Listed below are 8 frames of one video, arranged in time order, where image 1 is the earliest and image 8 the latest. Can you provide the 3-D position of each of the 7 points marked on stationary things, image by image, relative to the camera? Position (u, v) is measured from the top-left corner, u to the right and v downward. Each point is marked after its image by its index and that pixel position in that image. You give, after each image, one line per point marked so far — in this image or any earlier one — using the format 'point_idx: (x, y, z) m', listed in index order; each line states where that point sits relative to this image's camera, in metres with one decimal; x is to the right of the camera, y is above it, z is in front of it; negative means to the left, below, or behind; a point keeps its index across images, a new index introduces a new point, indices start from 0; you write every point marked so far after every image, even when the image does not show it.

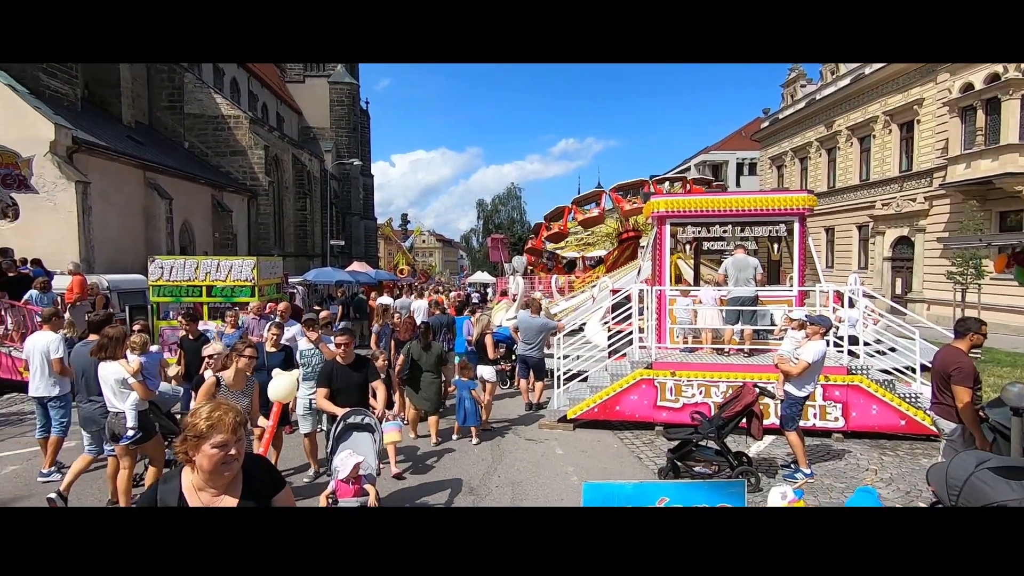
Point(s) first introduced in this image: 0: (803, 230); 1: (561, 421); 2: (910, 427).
0: (+4.0, +0.8, +8.1) m
1: (+0.6, -1.7, +7.6) m
2: (+4.7, -1.7, +7.0) m
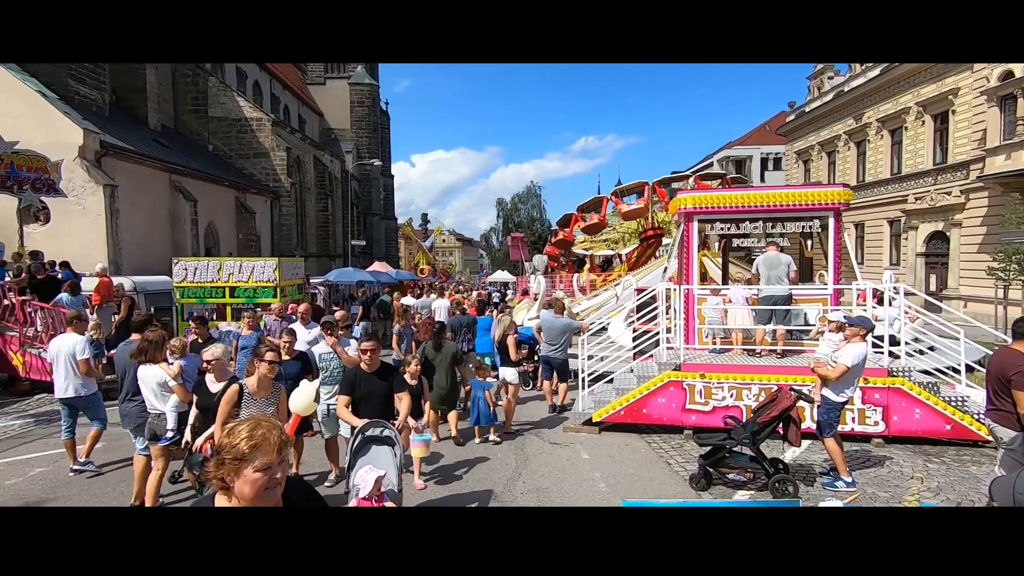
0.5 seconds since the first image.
0: (+4.3, +0.8, +7.8) m
1: (+0.9, -1.7, +7.4) m
2: (+5.0, -1.6, +6.7) m
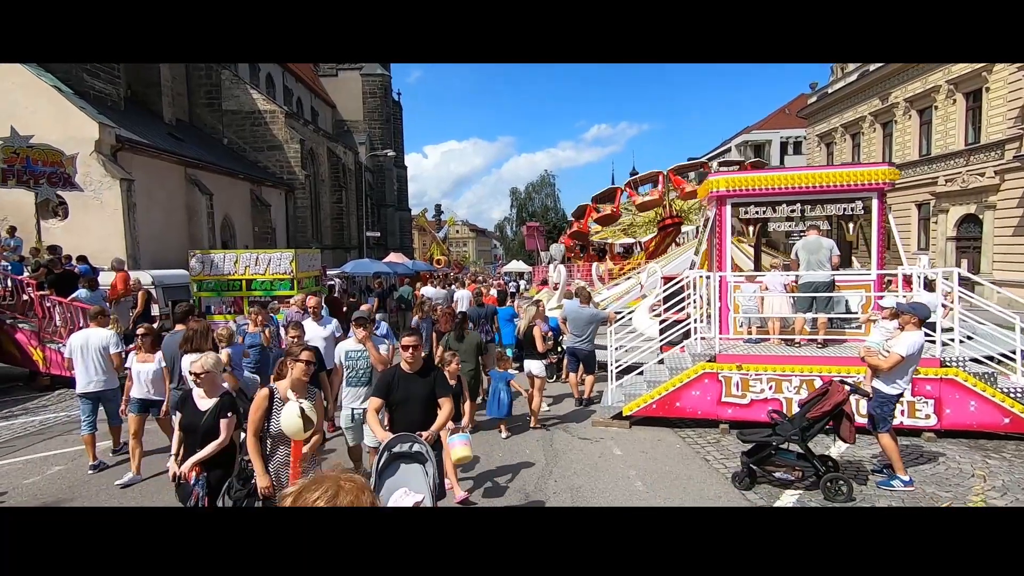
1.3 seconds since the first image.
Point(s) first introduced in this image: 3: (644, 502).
0: (+4.6, +1.0, +7.4) m
1: (+1.2, -1.6, +7.1) m
2: (+5.3, -1.5, +6.3) m
3: (+1.1, -1.8, +5.0) m
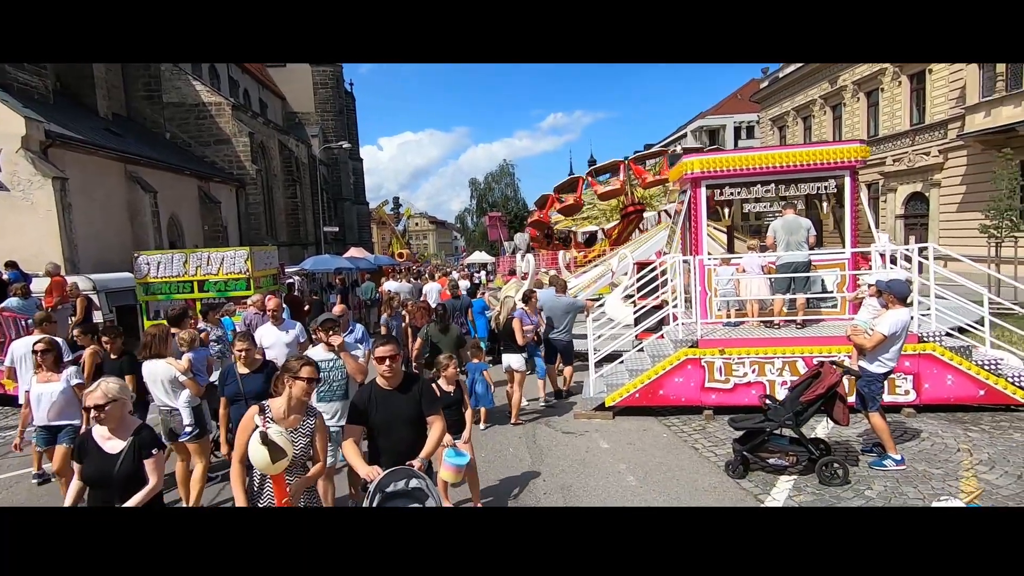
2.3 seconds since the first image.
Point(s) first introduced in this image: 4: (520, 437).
0: (+4.2, +1.3, +7.3) m
1: (+1.0, -1.4, +6.9) m
2: (+5.1, -1.2, +6.3) m
3: (+1.0, -1.7, +4.8) m
4: (+0.1, -1.6, +6.4) m
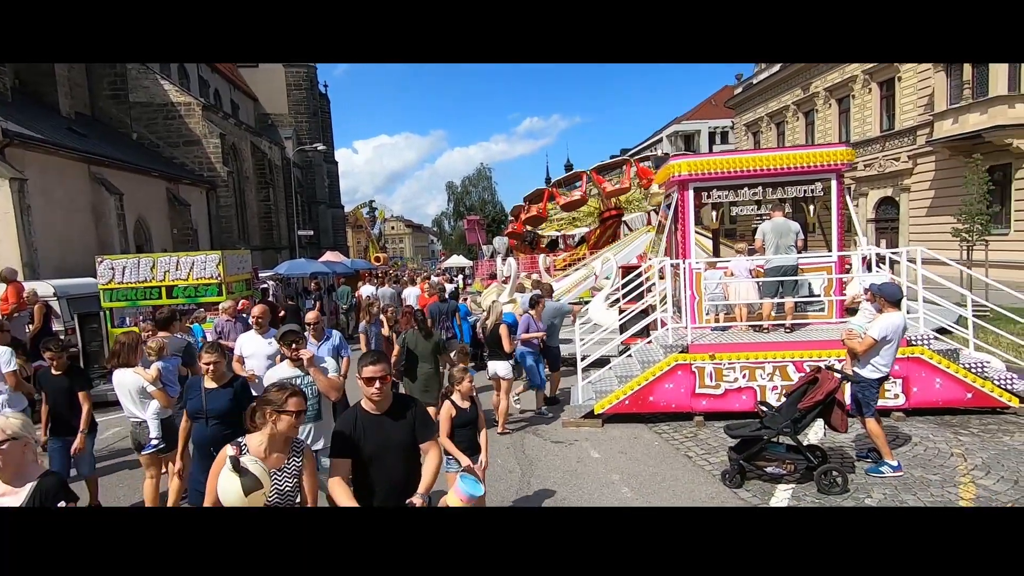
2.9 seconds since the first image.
0: (+4.1, +1.2, +7.3) m
1: (+0.8, -1.5, +6.7) m
2: (+4.9, -1.2, +6.3) m
3: (+0.9, -1.7, +4.6) m
4: (0.0, -1.7, +6.2) m
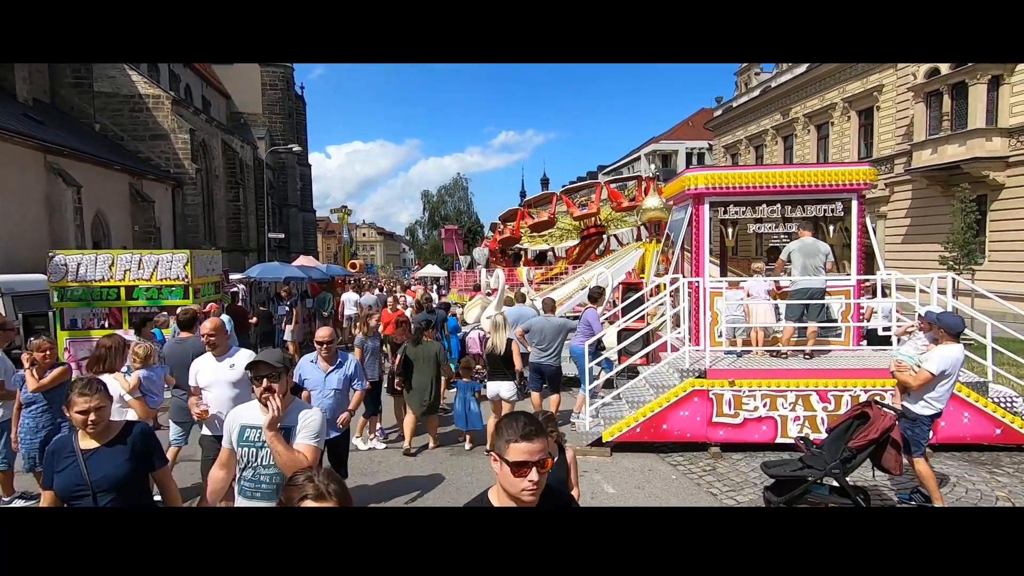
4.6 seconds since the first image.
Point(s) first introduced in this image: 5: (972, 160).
0: (+4.1, +0.9, +7.0) m
1: (+0.9, -1.6, +6.1) m
2: (+5.0, -1.5, +6.0) m
3: (+1.1, -1.8, +4.0) m
4: (0.0, -1.8, +5.6) m
5: (+14.5, +4.0, +18.7) m
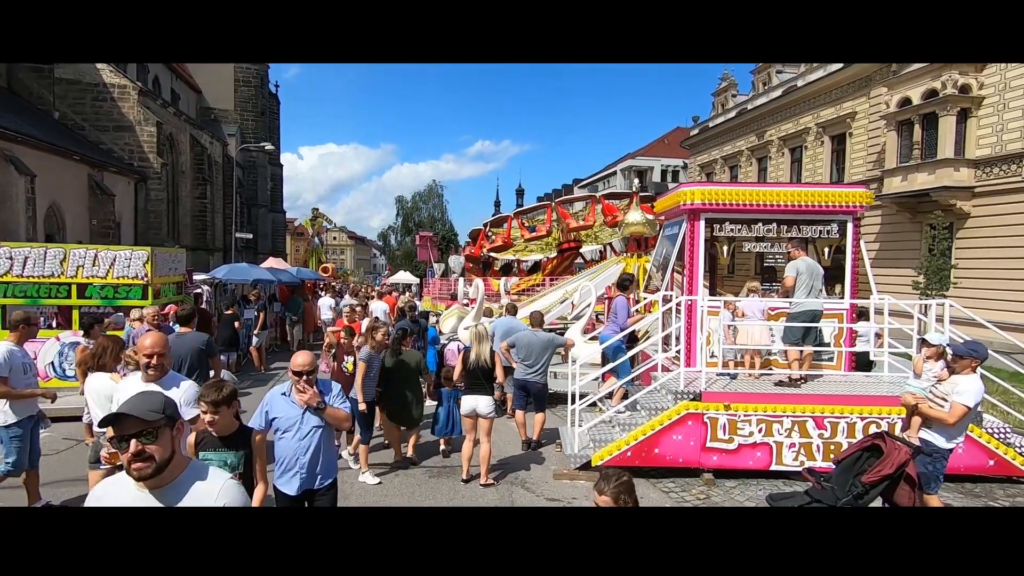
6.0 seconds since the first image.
0: (+4.0, +0.7, +6.9) m
1: (+0.7, -1.8, +5.8) m
2: (+4.8, -1.8, +5.9) m
3: (+1.0, -2.0, +3.7) m
4: (-0.1, -1.9, +5.2) m
5: (+13.8, +3.2, +19.1) m
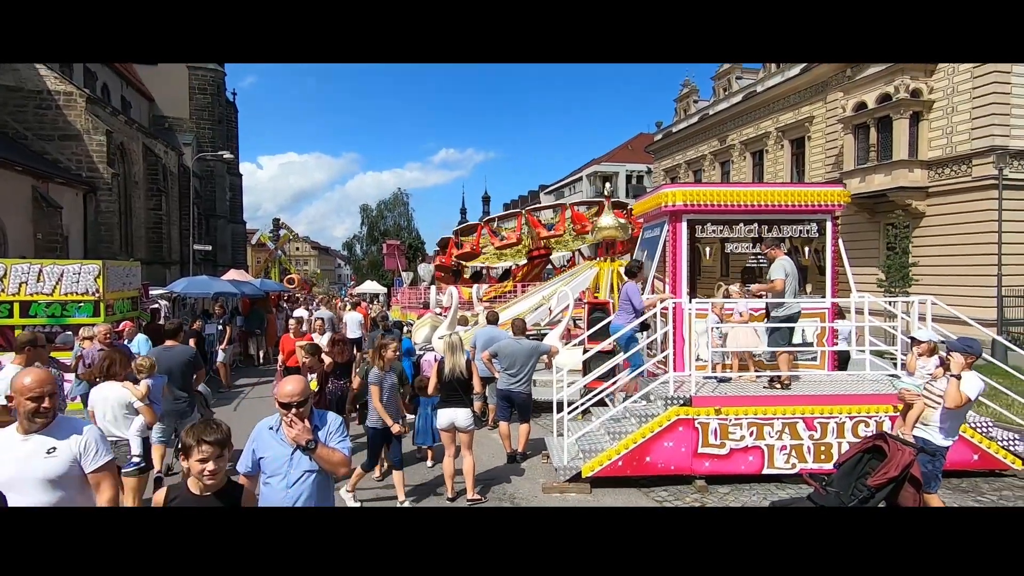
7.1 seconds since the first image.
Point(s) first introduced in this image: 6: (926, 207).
0: (+3.7, +0.7, +6.9) m
1: (+0.6, -1.8, +5.6) m
2: (+4.7, -1.8, +5.9) m
3: (+1.0, -2.0, +3.5) m
4: (-0.2, -1.9, +4.9) m
5: (+12.8, +3.3, +19.7) m
6: (+13.6, +2.7, +19.6) m
